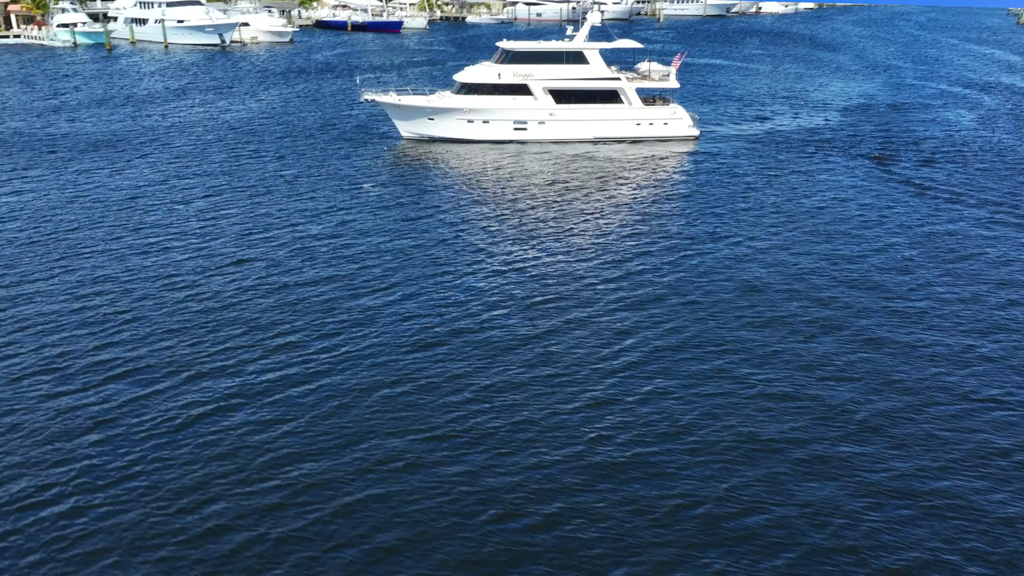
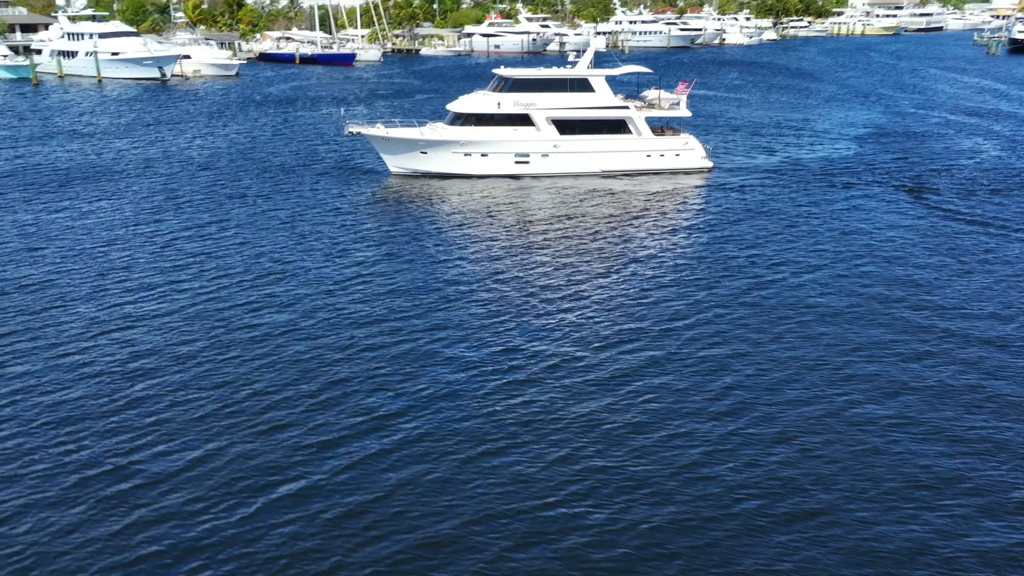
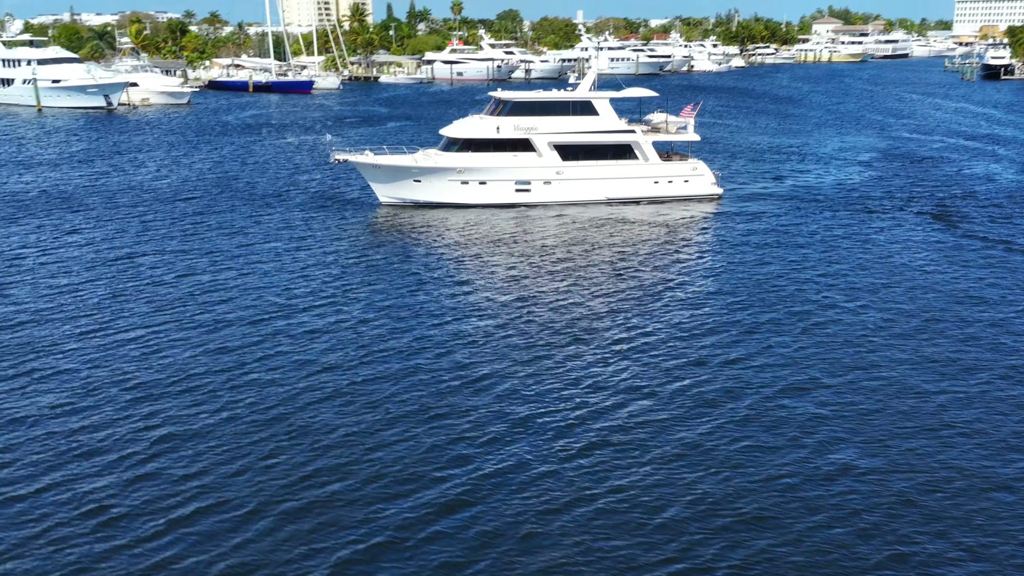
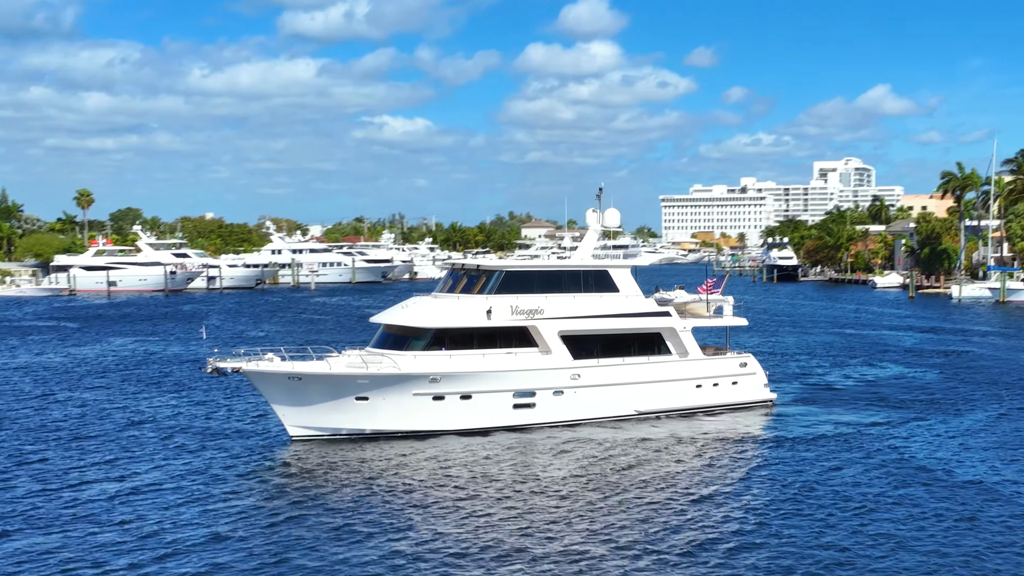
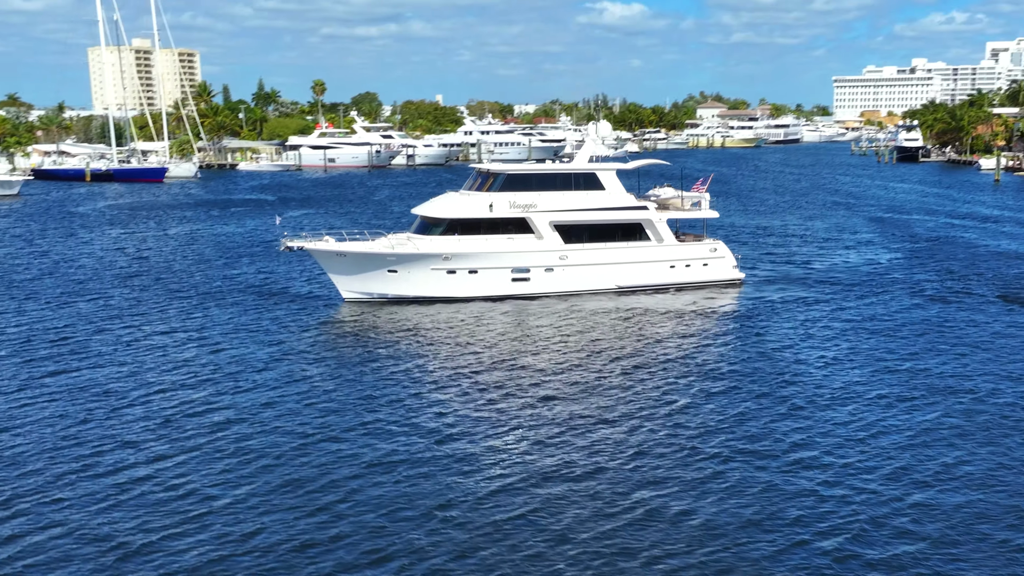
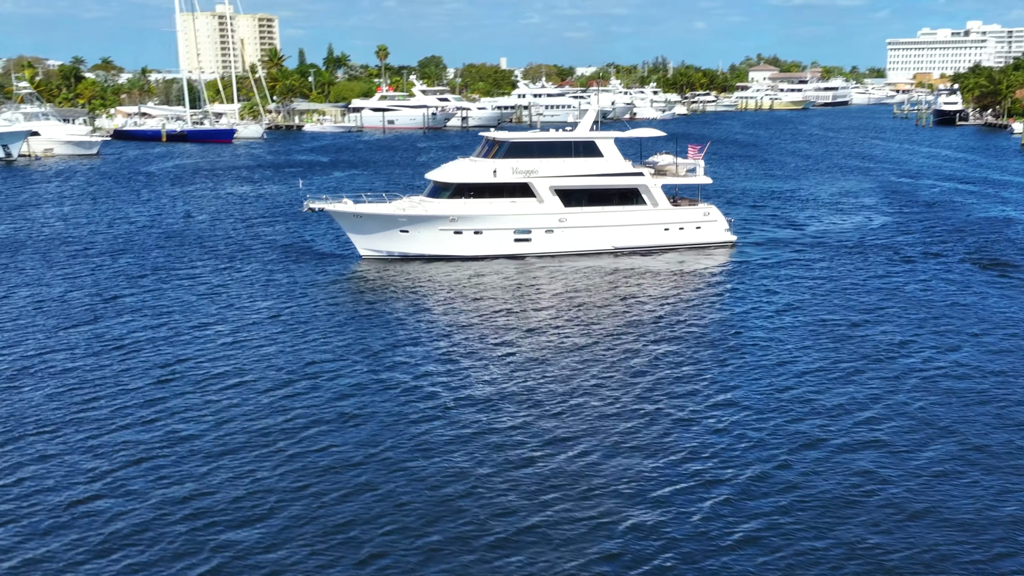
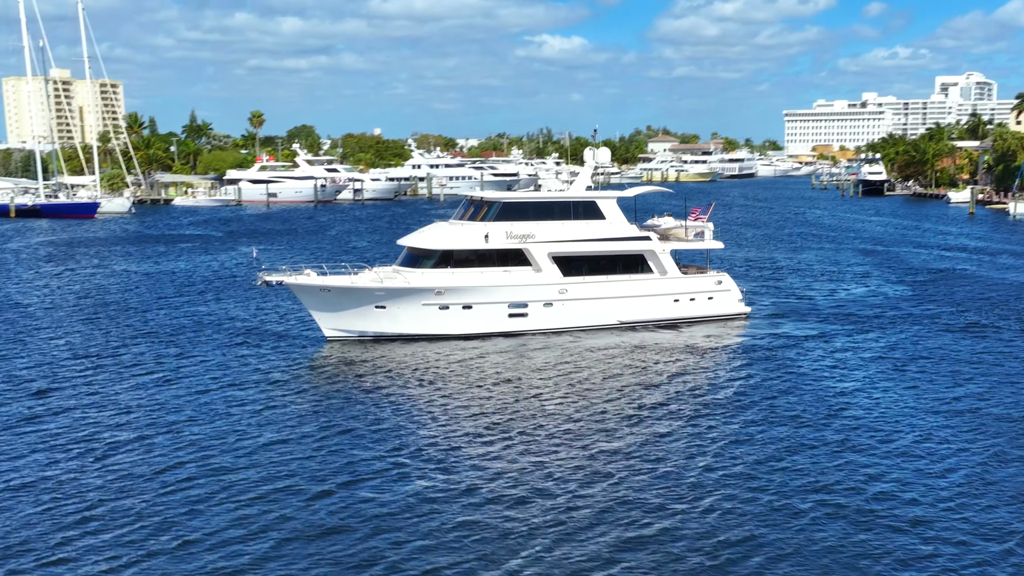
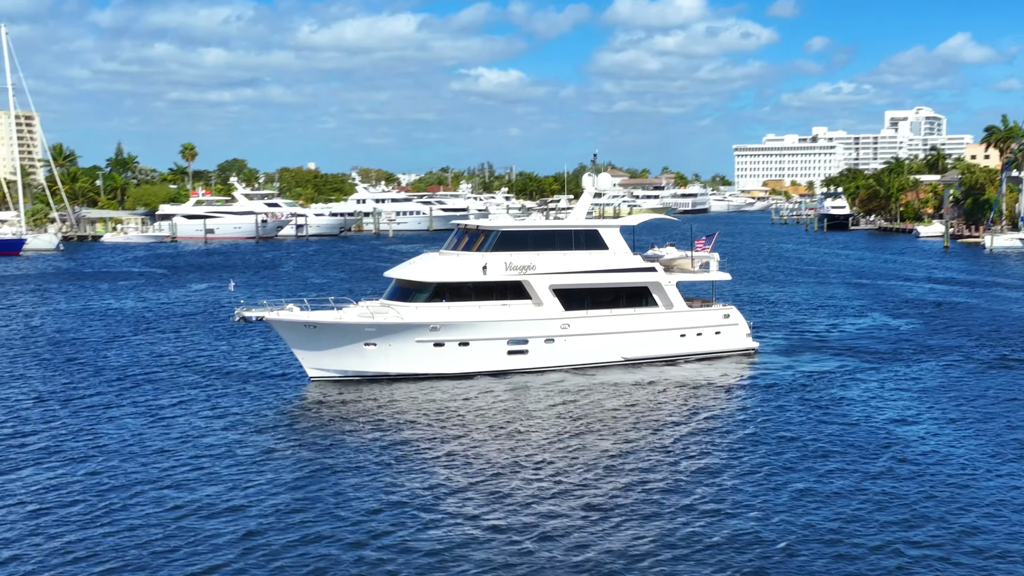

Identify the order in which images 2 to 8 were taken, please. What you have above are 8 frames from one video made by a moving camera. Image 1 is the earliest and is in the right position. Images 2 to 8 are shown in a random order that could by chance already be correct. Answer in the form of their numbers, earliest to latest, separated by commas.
2, 3, 6, 5, 7, 8, 4
